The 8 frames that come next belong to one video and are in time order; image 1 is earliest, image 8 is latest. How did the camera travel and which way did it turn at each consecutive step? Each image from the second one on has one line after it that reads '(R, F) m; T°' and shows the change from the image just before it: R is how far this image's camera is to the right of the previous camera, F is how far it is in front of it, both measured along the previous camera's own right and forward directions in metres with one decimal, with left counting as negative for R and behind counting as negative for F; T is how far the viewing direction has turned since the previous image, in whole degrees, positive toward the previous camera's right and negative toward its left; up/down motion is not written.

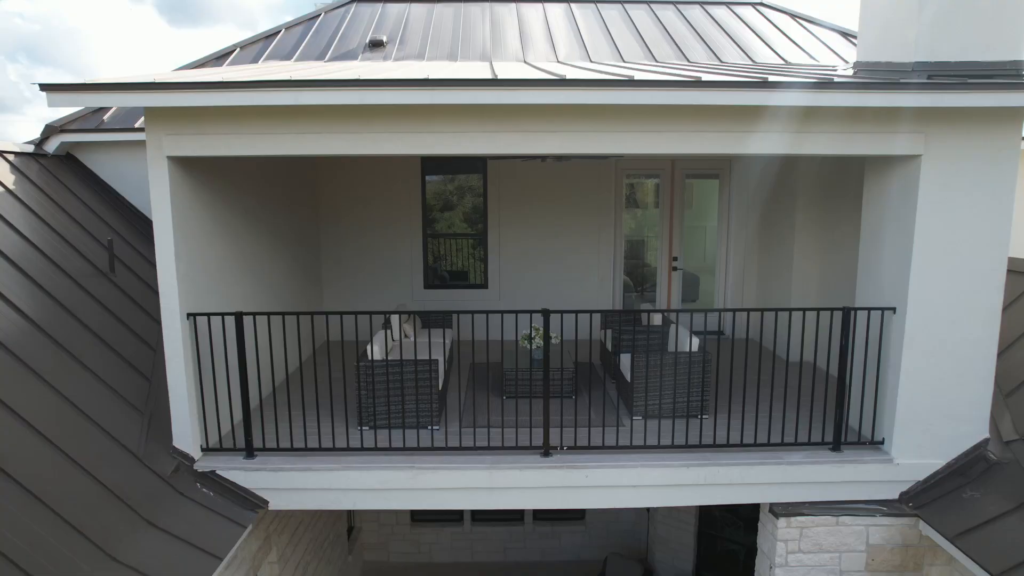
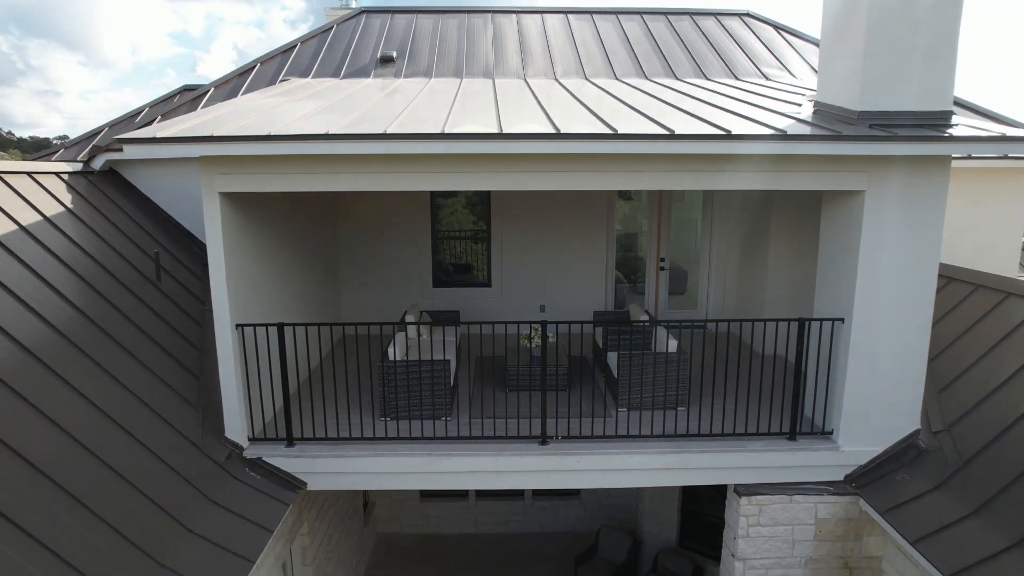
(0.0, -0.6) m; 0°
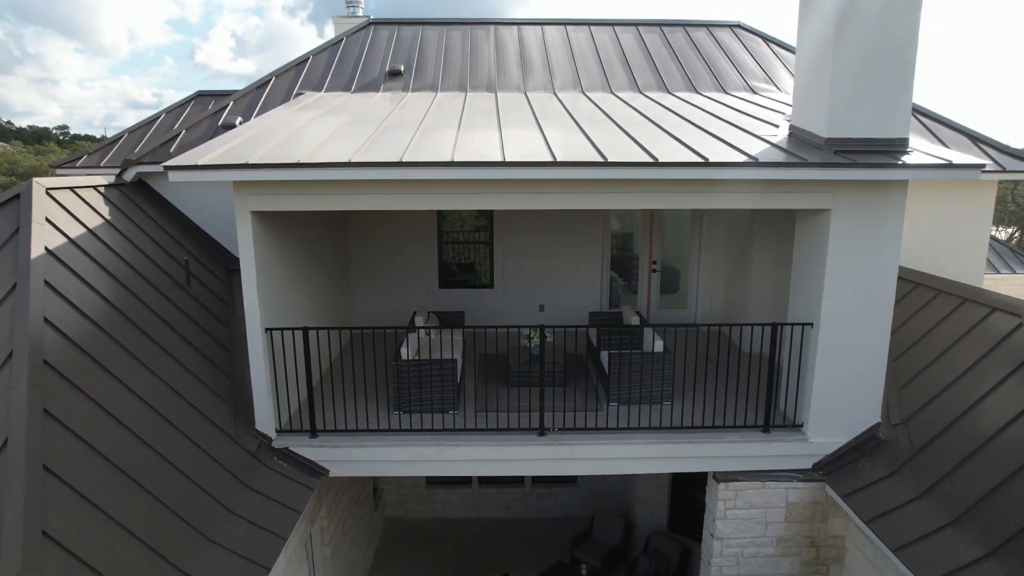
(0.0, -0.5) m; 0°
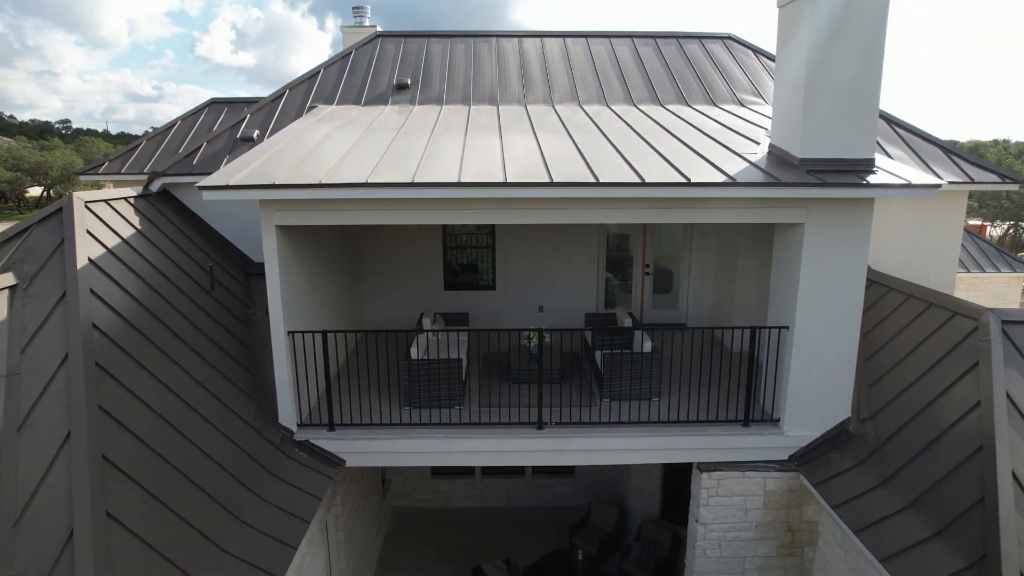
(0.0, -0.5) m; 0°
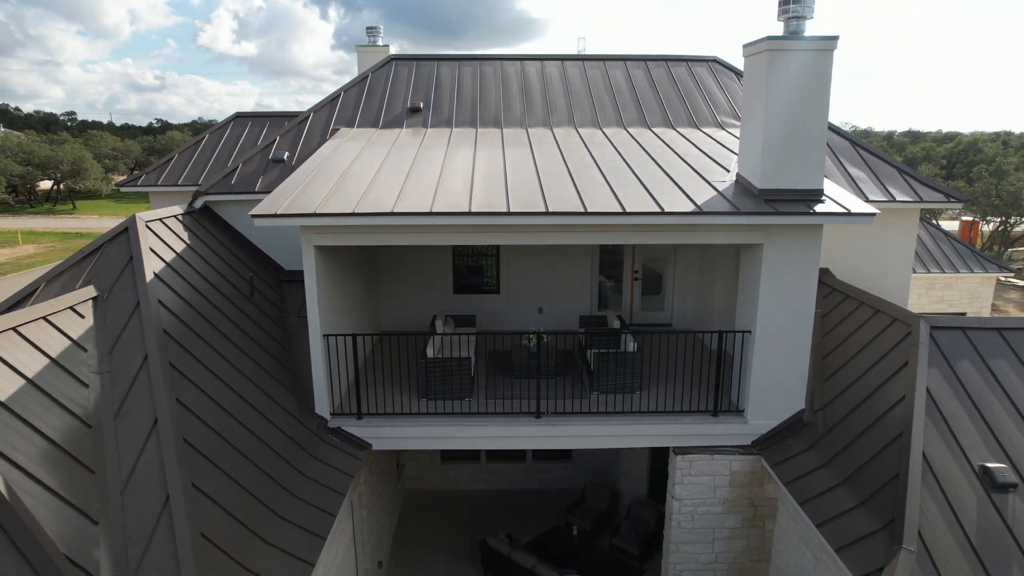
(0.0, -0.9) m; 0°
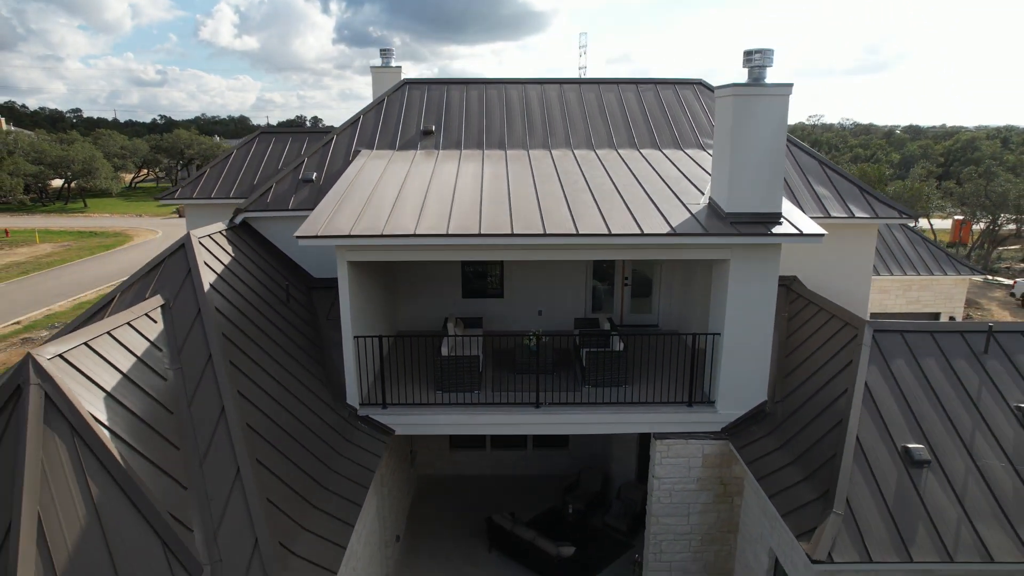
(0.0, -1.1) m; 0°
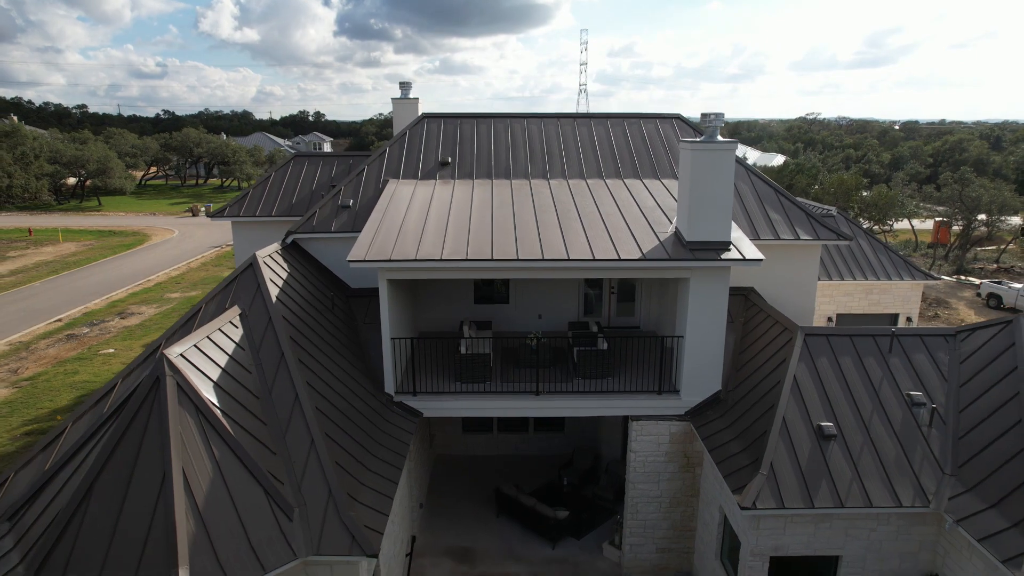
(-0.1, -1.9) m; 0°
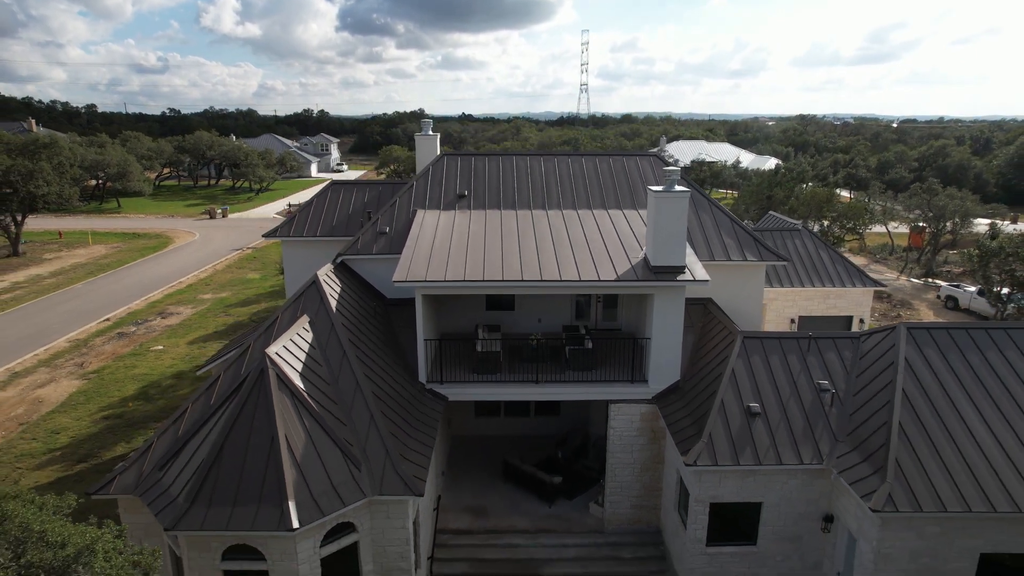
(-0.1, -2.7) m; 0°
